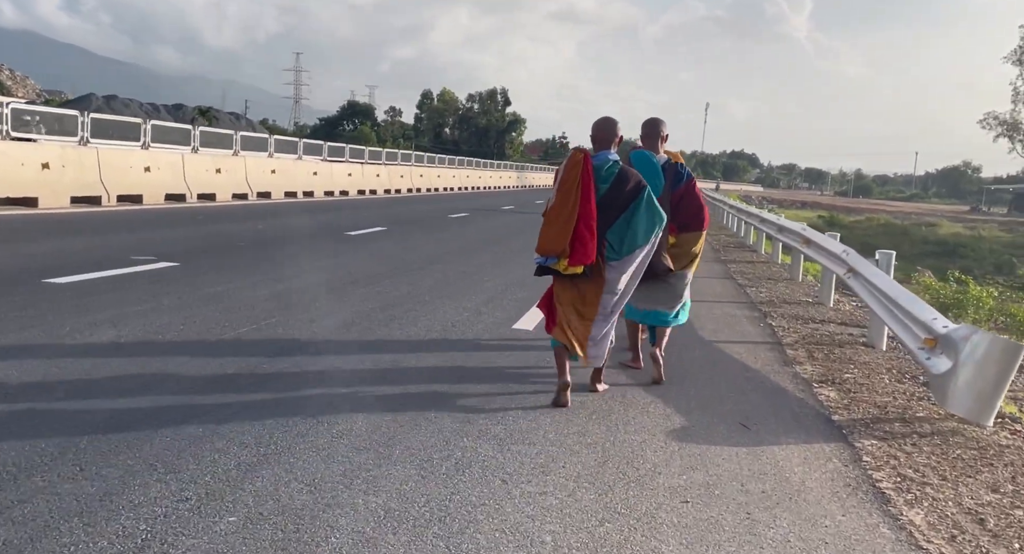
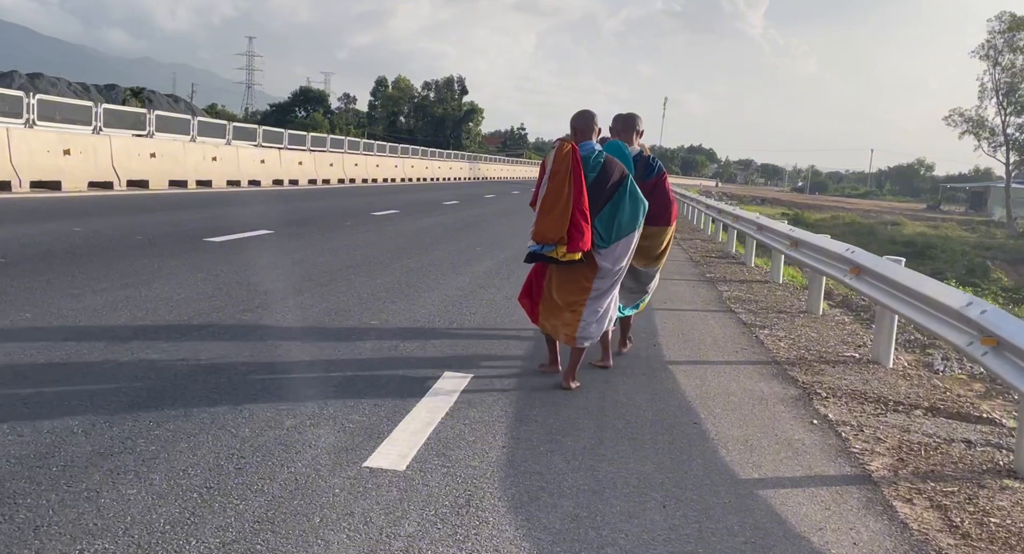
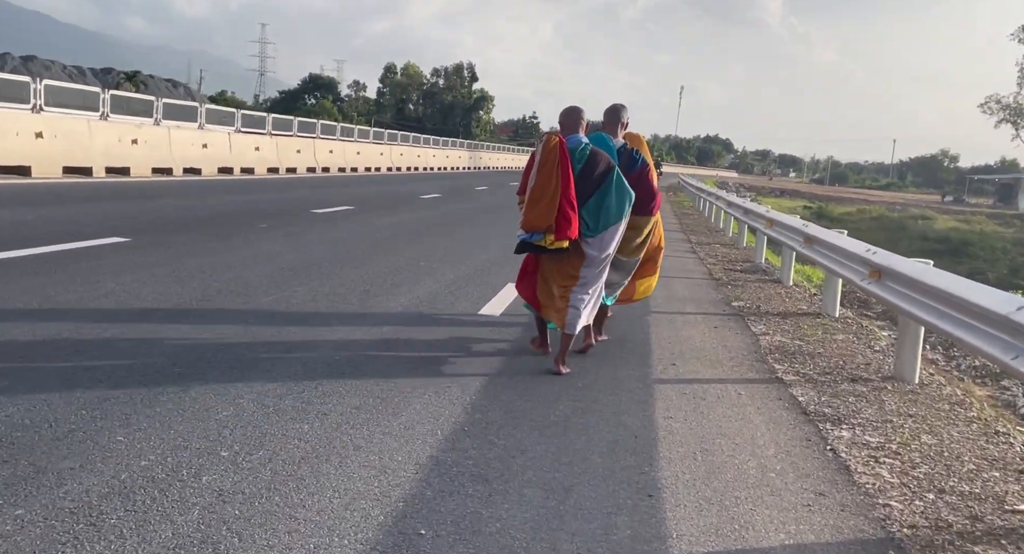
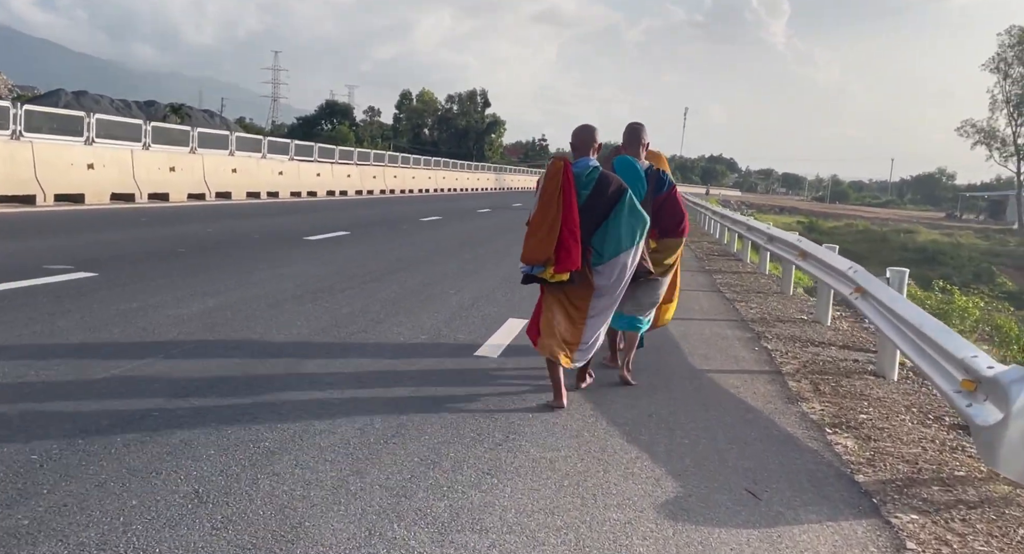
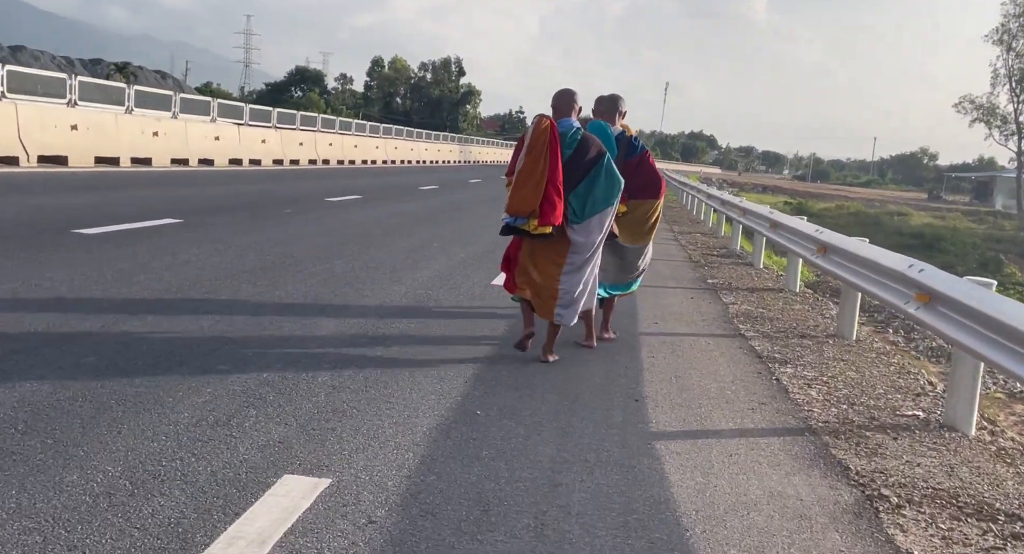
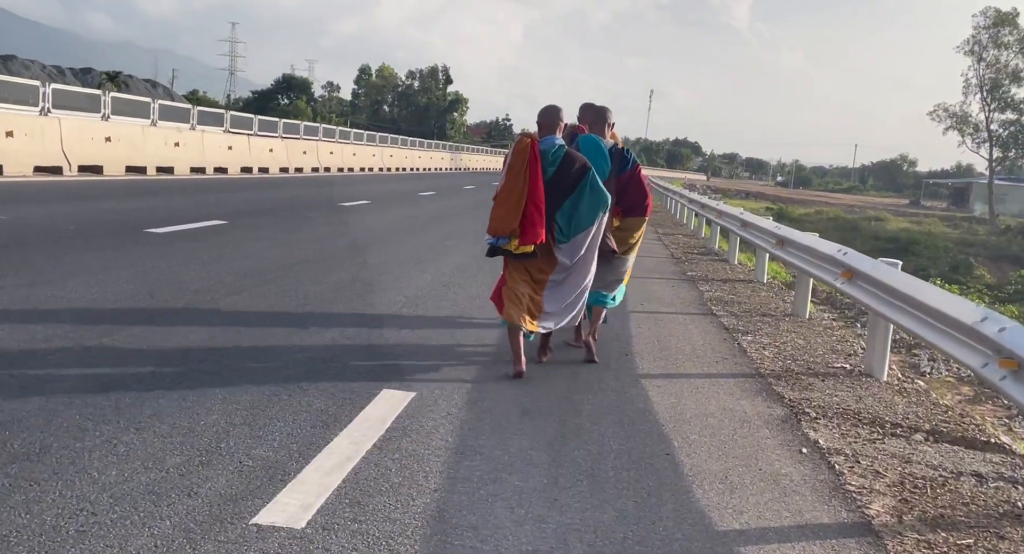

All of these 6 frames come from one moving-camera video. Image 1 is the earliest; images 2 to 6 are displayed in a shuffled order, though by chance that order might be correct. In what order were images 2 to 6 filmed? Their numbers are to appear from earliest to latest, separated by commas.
4, 2, 6, 5, 3
